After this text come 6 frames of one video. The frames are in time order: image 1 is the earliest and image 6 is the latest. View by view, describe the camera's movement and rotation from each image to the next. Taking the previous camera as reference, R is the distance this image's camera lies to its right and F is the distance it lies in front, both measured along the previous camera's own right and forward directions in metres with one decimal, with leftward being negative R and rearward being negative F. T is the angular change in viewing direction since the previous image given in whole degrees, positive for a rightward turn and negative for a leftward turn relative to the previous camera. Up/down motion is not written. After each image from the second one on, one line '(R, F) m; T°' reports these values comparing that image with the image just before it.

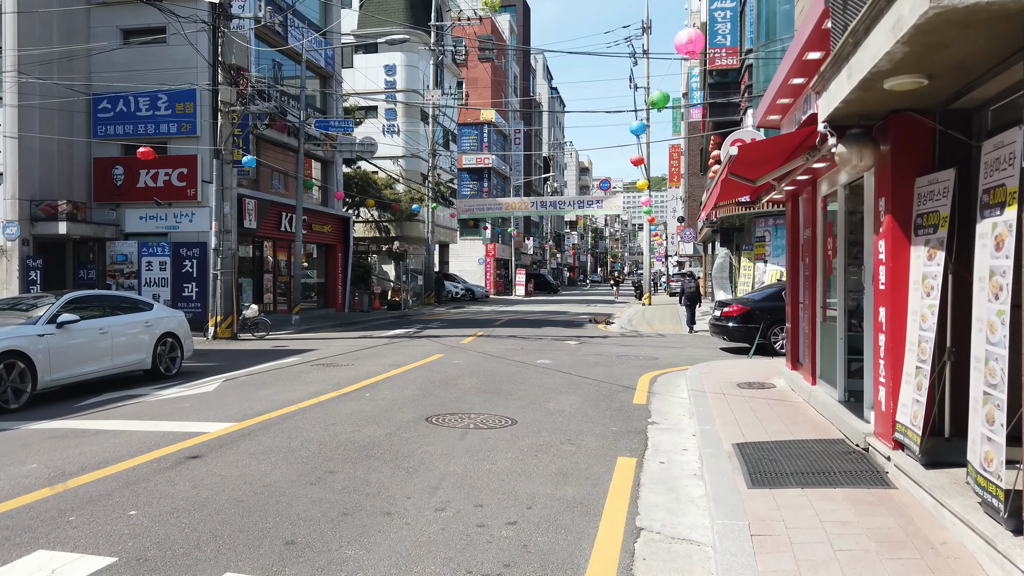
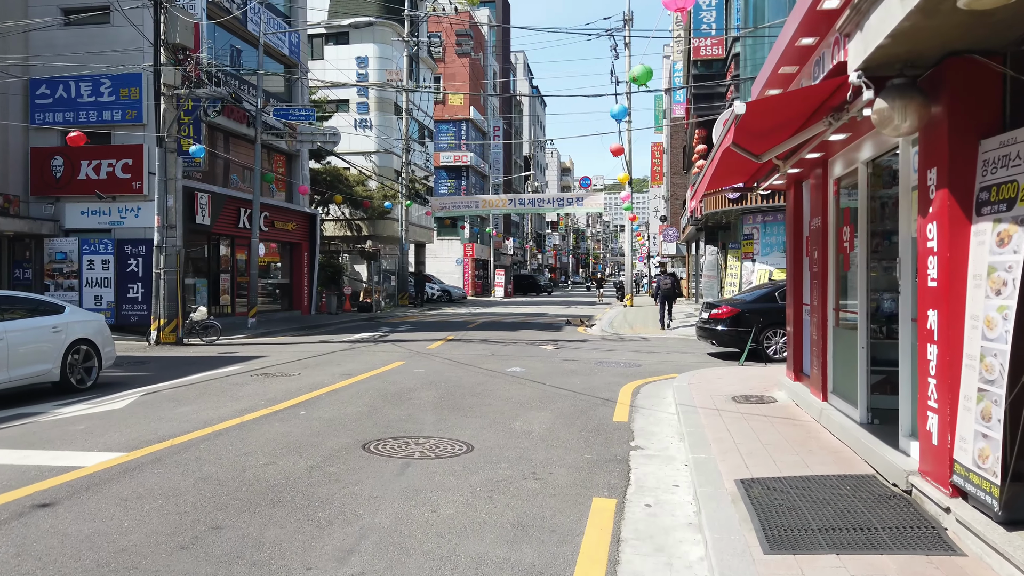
(+0.2, +1.3) m; +1°
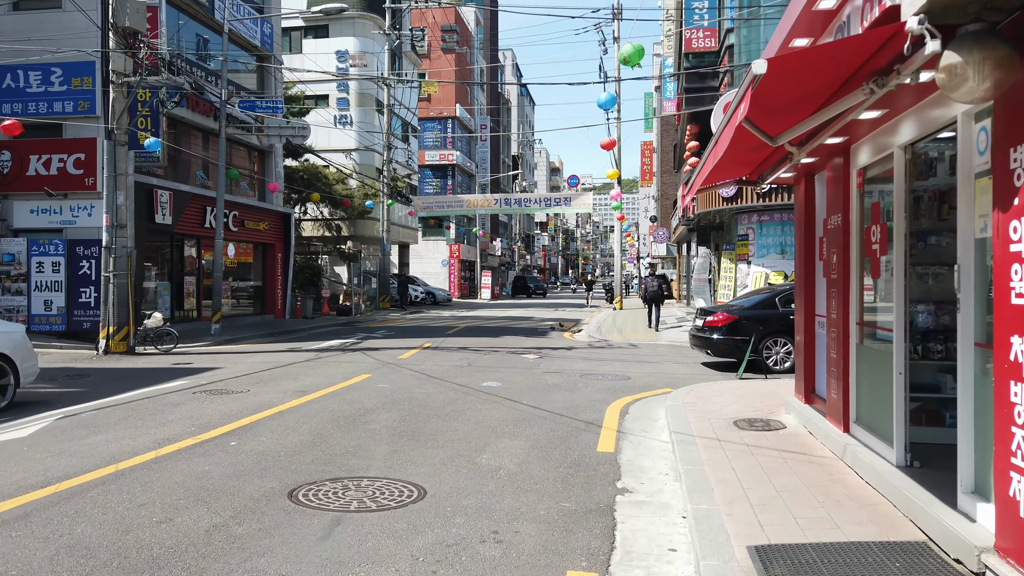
(+0.2, +1.1) m; +1°
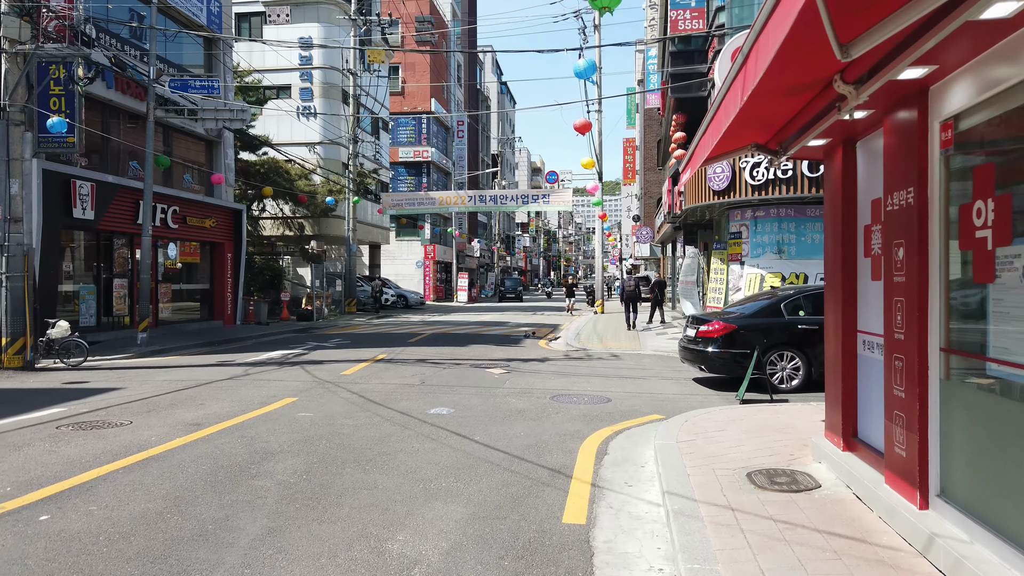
(+0.3, +1.9) m; +1°
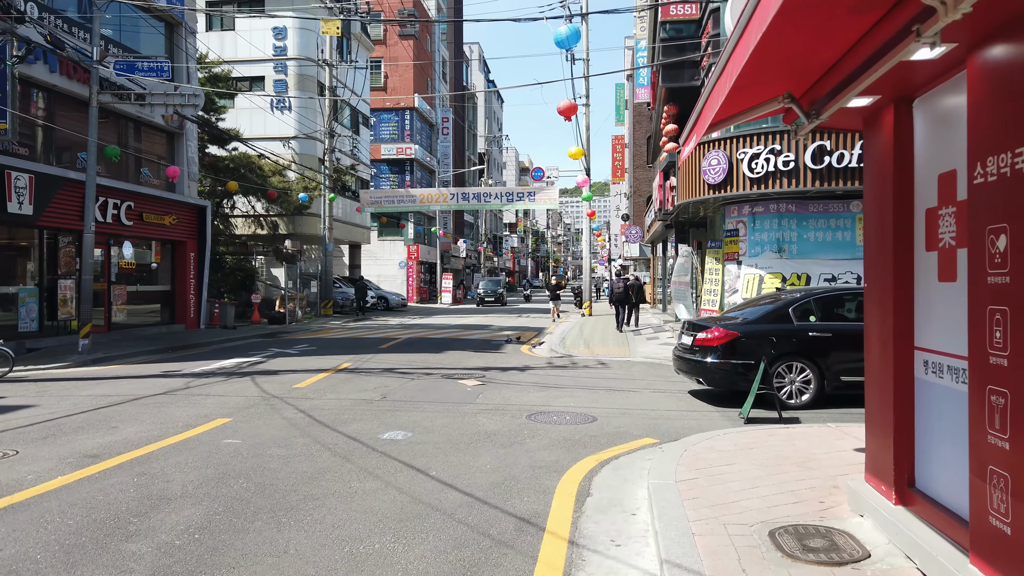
(+0.2, +1.2) m; +1°
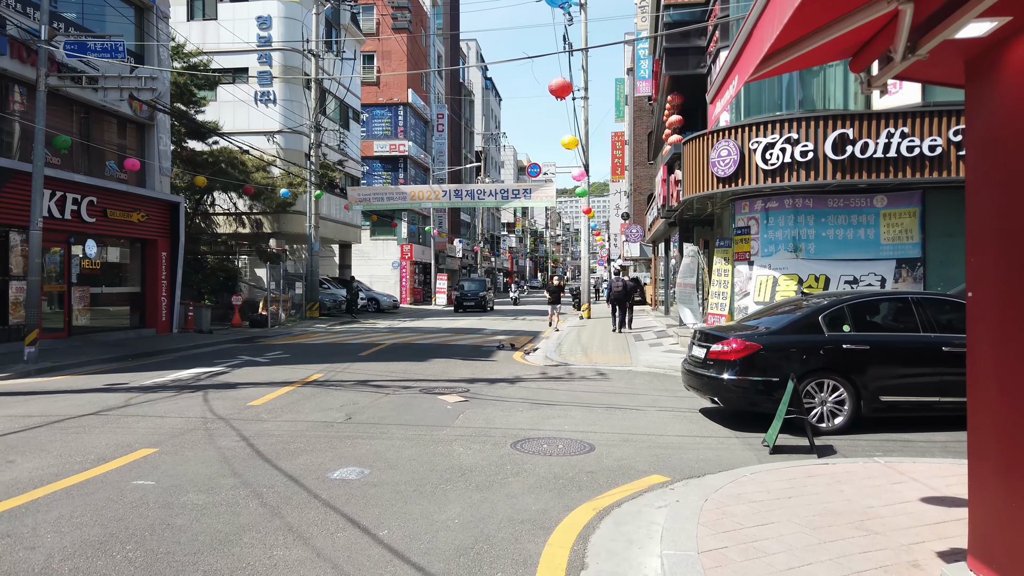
(+0.2, +1.3) m; 0°
